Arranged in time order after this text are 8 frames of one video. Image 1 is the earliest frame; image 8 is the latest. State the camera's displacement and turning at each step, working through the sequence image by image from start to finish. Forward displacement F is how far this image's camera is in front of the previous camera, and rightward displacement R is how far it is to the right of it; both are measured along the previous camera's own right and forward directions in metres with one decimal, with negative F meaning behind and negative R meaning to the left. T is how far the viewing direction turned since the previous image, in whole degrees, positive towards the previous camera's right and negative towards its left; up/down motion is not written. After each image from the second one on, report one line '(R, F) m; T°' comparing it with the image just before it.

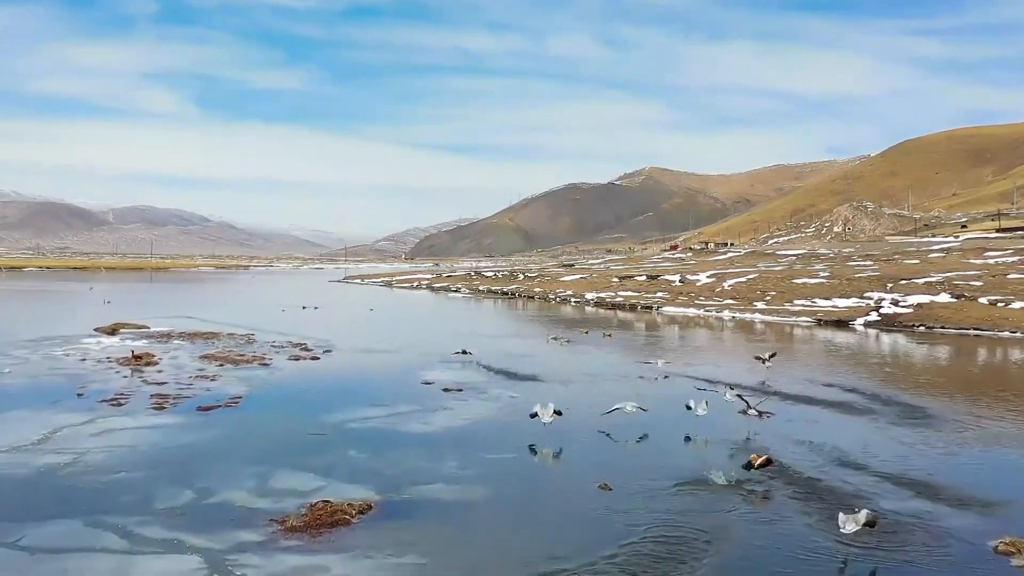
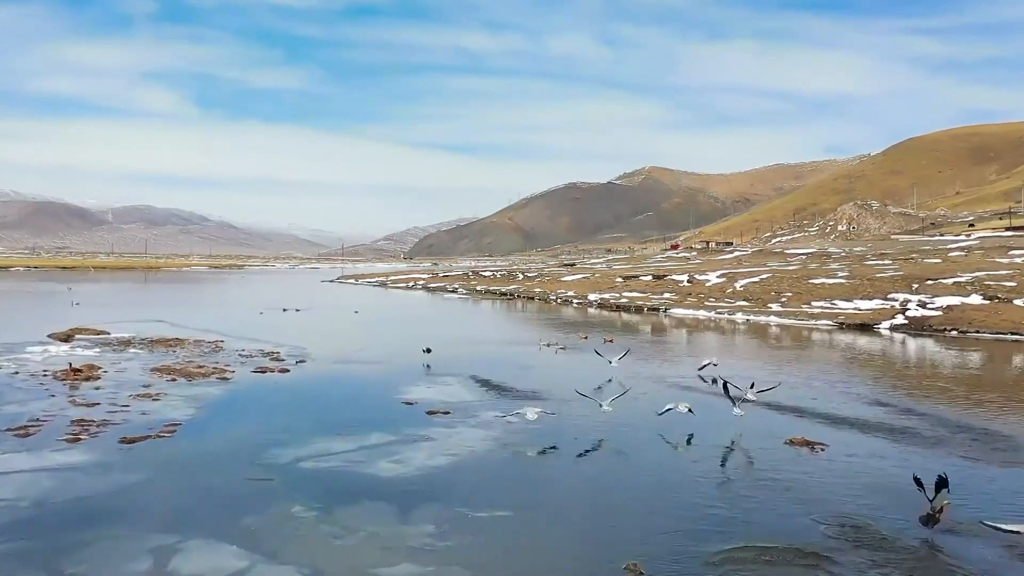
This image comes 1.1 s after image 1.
(+0.1, +3.7) m; 0°
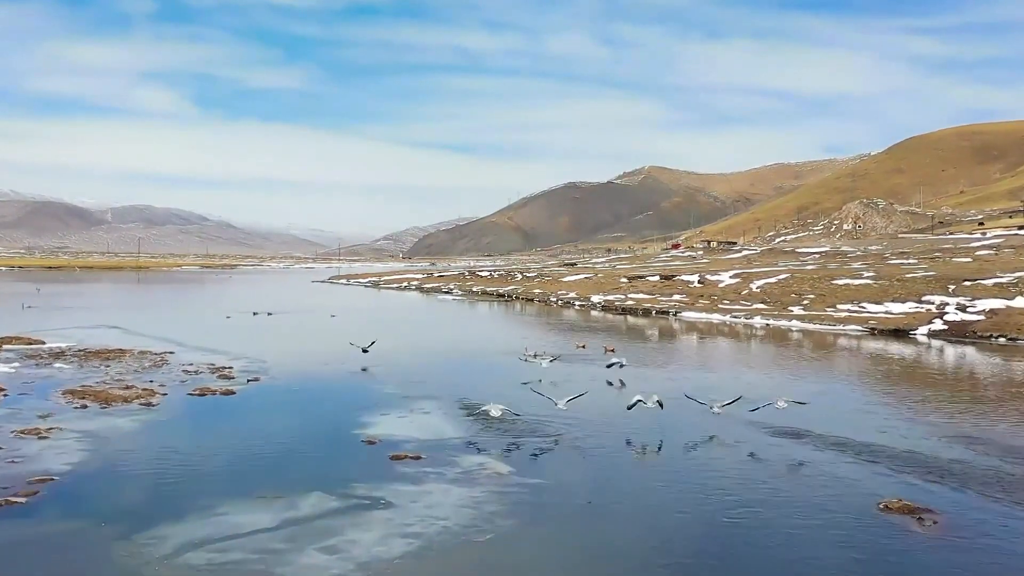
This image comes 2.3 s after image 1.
(+0.2, +4.7) m; 0°
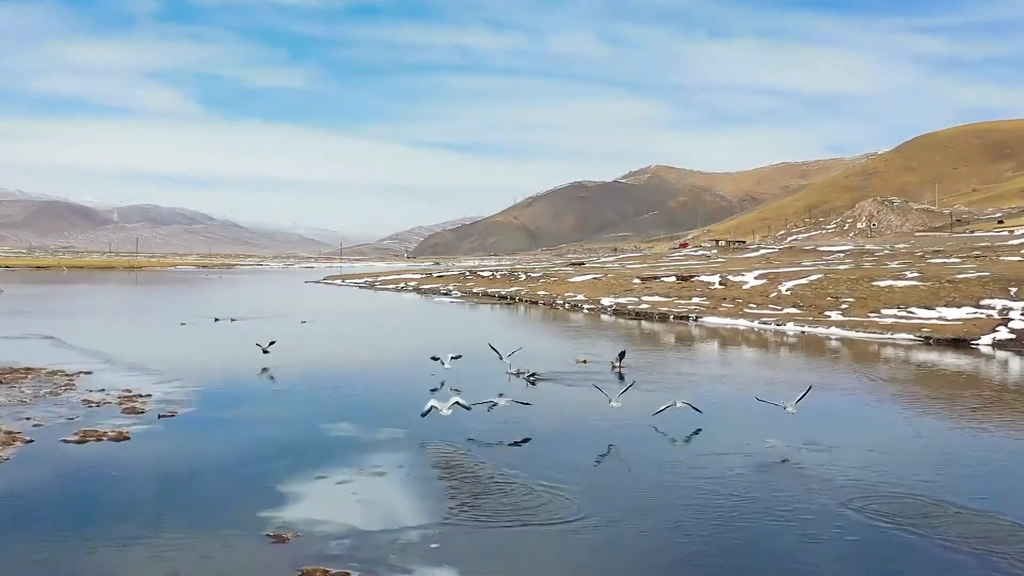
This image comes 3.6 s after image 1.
(+0.3, +5.7) m; 0°
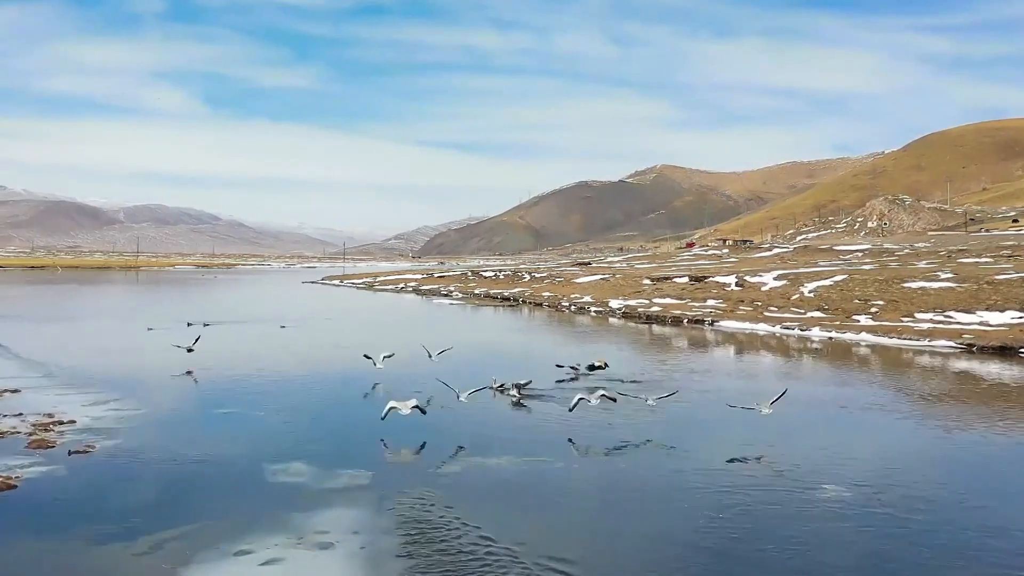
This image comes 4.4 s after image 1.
(+0.2, +3.4) m; 0°
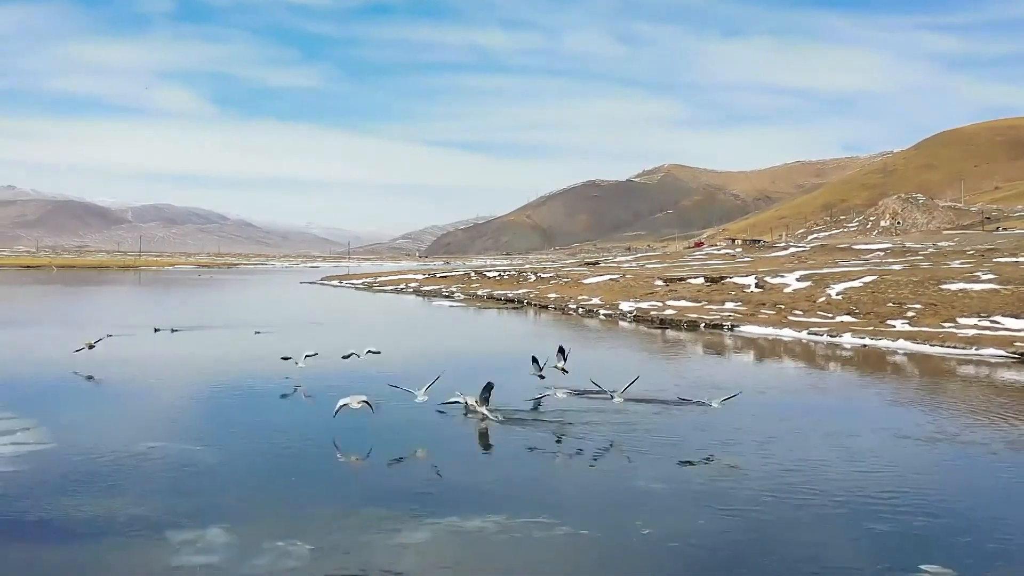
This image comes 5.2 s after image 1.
(+0.2, +3.5) m; -1°
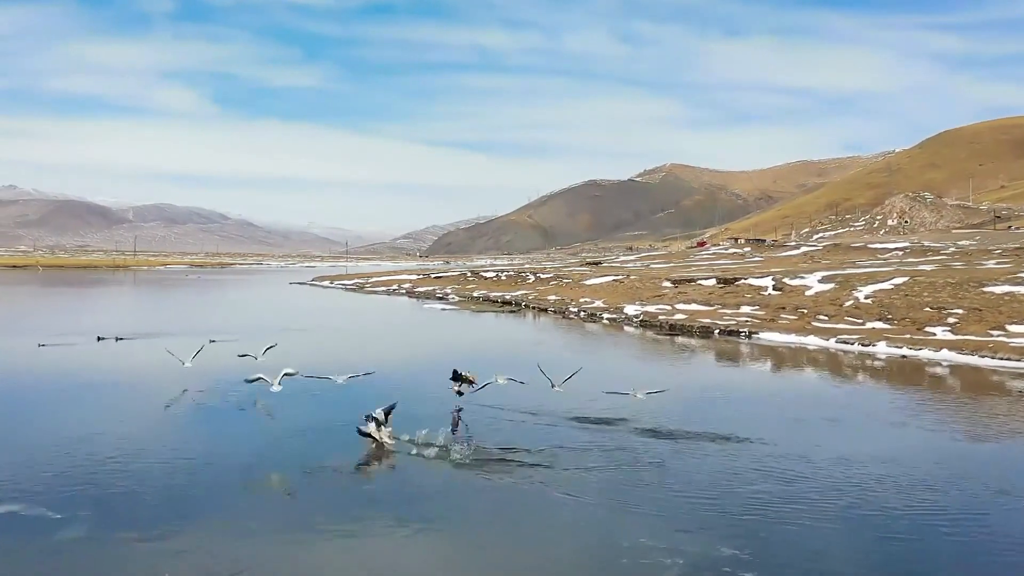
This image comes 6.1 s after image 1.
(+0.4, +4.1) m; 0°
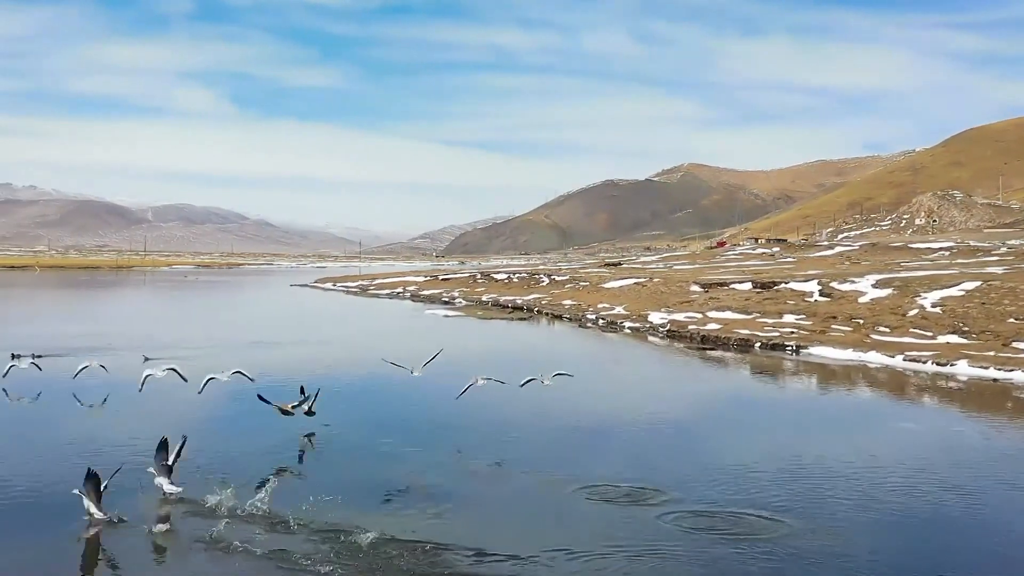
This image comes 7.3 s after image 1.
(+0.4, +5.3) m; -1°
